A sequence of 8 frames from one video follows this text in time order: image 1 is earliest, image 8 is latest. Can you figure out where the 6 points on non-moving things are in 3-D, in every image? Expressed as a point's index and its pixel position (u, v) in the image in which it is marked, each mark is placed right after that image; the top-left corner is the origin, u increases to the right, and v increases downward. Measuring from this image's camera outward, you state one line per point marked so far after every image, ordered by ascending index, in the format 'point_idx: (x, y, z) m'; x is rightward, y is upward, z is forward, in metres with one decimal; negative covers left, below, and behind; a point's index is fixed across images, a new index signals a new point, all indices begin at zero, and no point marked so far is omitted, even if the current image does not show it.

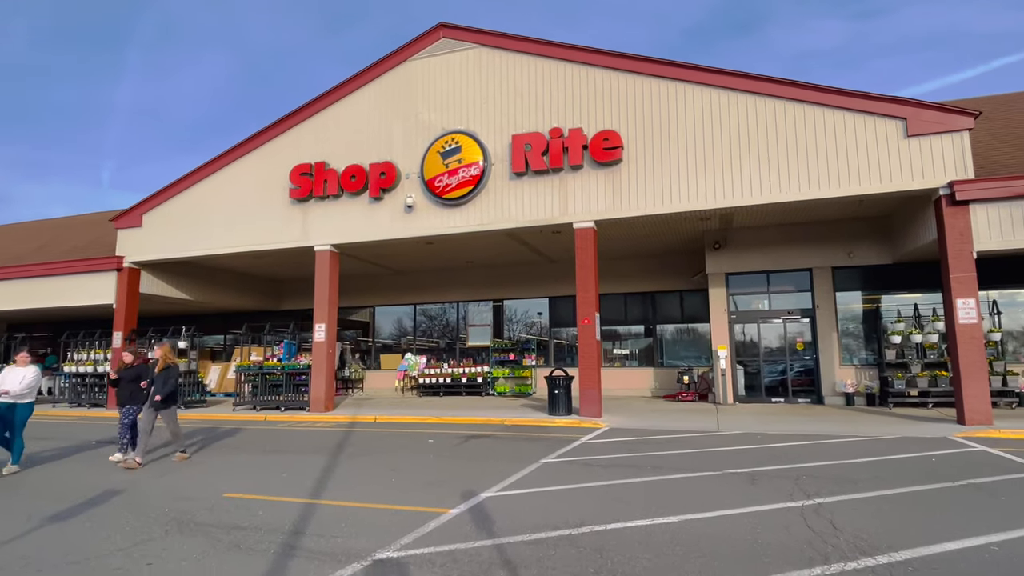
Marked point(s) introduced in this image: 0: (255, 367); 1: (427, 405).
0: (-7.6, -2.4, +17.2) m
1: (-2.5, -3.5, +17.7) m
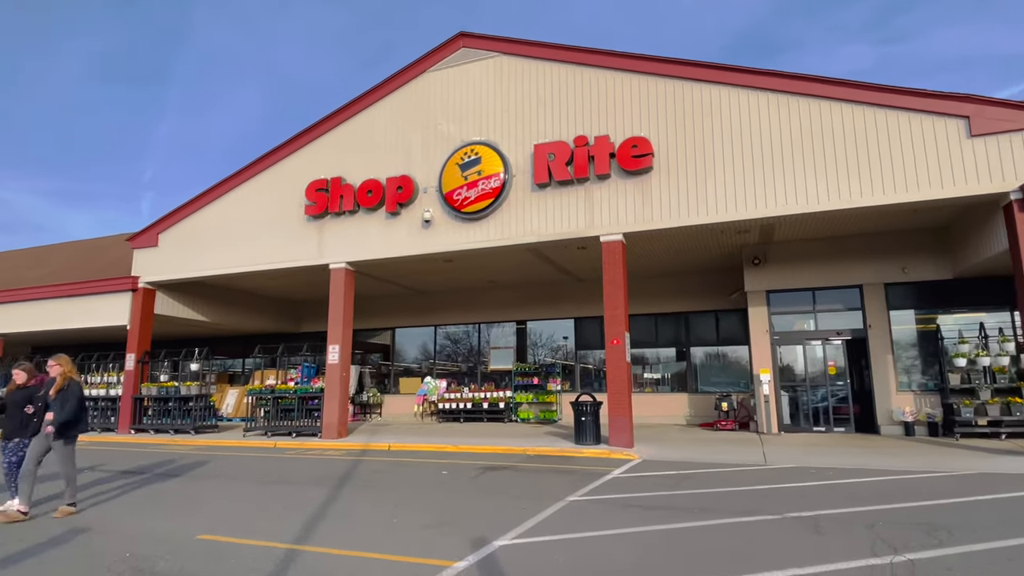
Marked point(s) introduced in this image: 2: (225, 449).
0: (-6.9, -2.9, +16.5) m
1: (-1.8, -4.1, +16.6) m
2: (-7.1, -4.0, +14.6) m
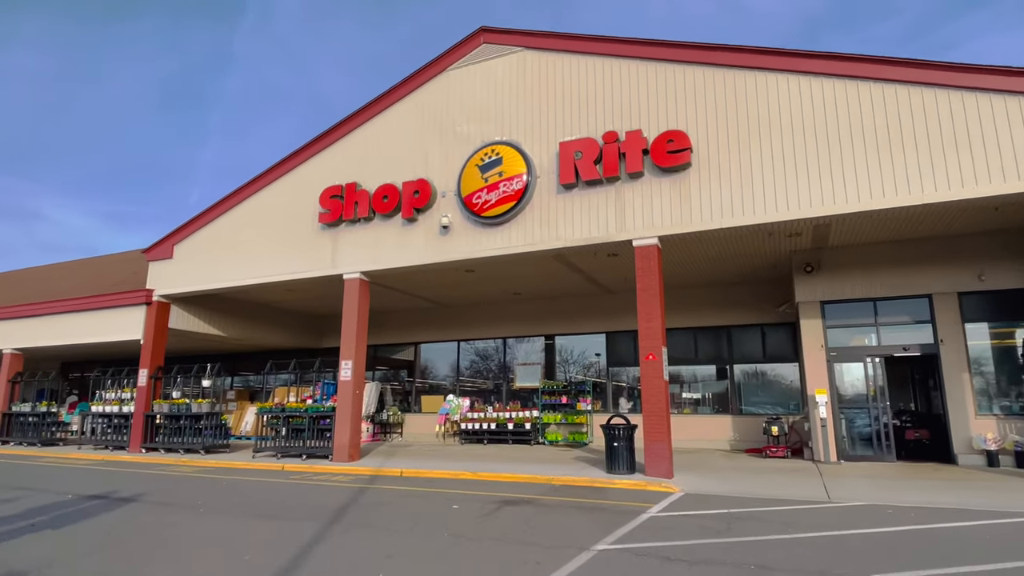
0: (-6.2, -3.3, +15.5) m
1: (-1.2, -4.4, +15.4) m
2: (-6.6, -4.3, +13.6) m
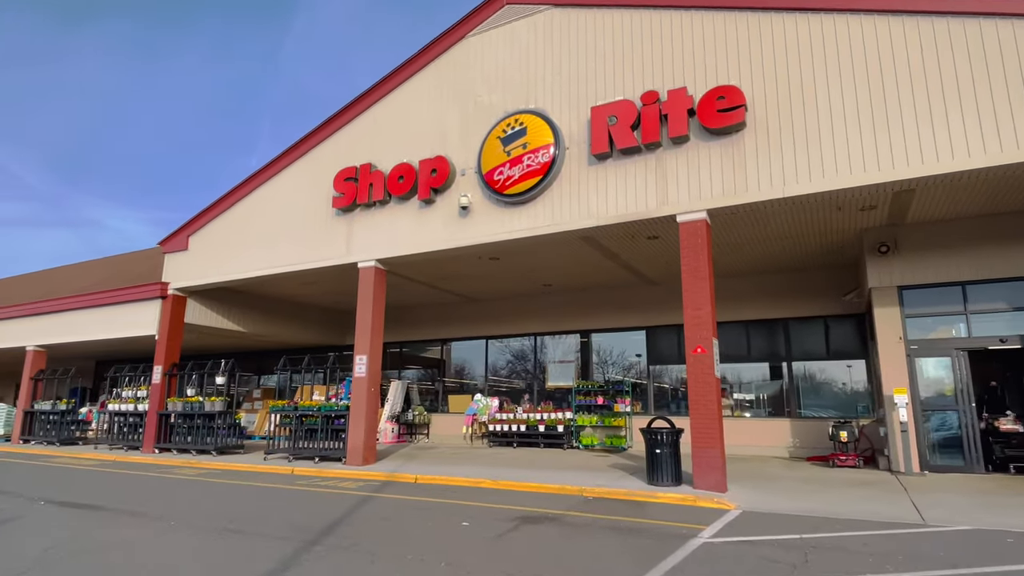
0: (-5.5, -3.0, +14.5) m
1: (-0.5, -4.1, +14.0) m
2: (-6.0, -4.1, +12.6) m
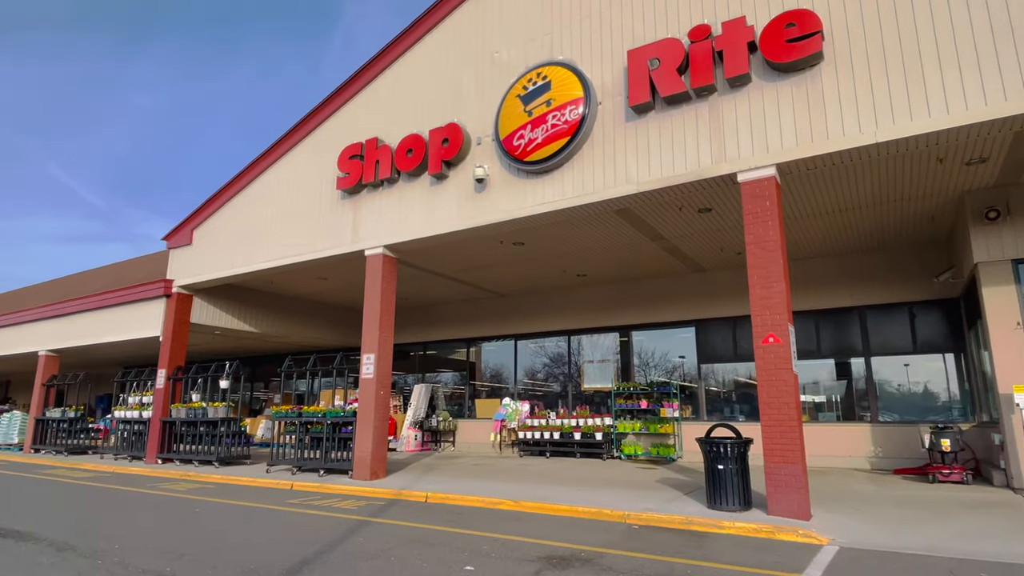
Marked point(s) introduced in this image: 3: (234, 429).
0: (-4.9, -2.8, +13.0) m
1: (+0.2, -3.9, +12.1) m
2: (-5.4, -3.9, +11.1) m
3: (-7.1, -3.6, +15.0) m
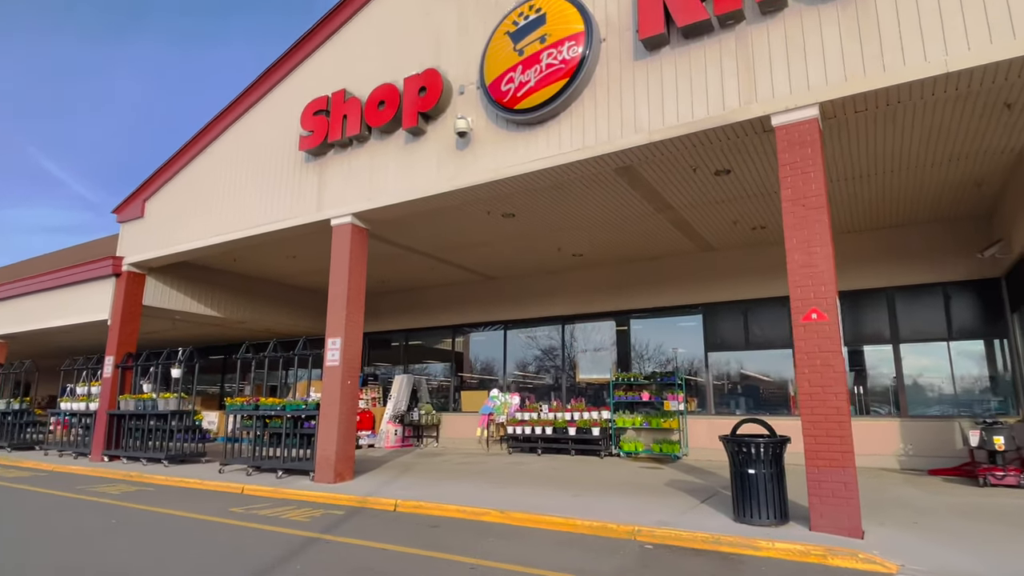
0: (-5.1, -2.3, +11.4) m
1: (-0.1, -3.4, +10.7) m
2: (-5.6, -3.4, +9.5) m
3: (-7.4, -3.1, +13.4) m
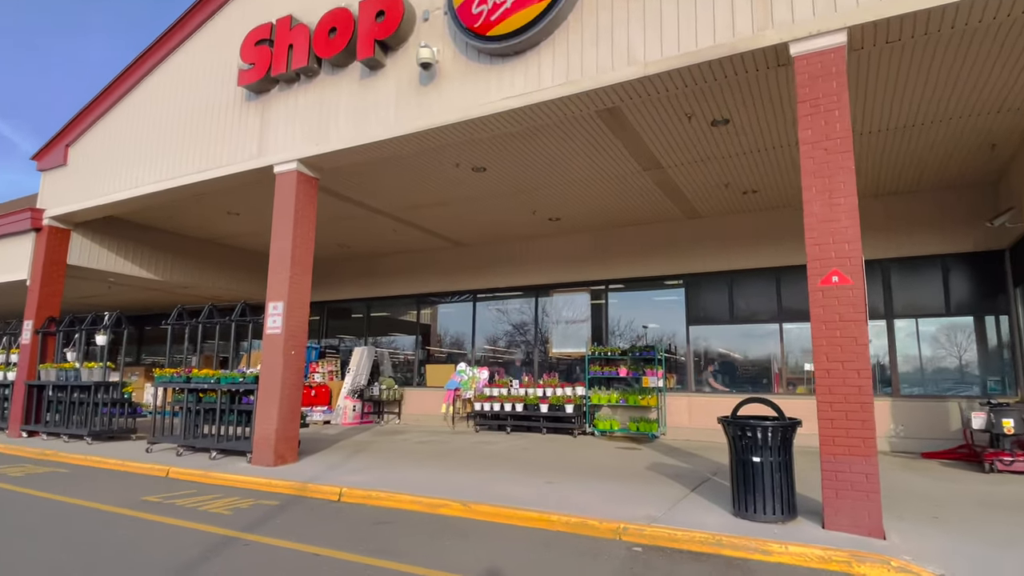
0: (-5.7, -1.6, +10.1) m
1: (-0.6, -2.8, +9.6) m
2: (-6.1, -2.7, +8.2) m
3: (-8.1, -2.2, +12.0) m
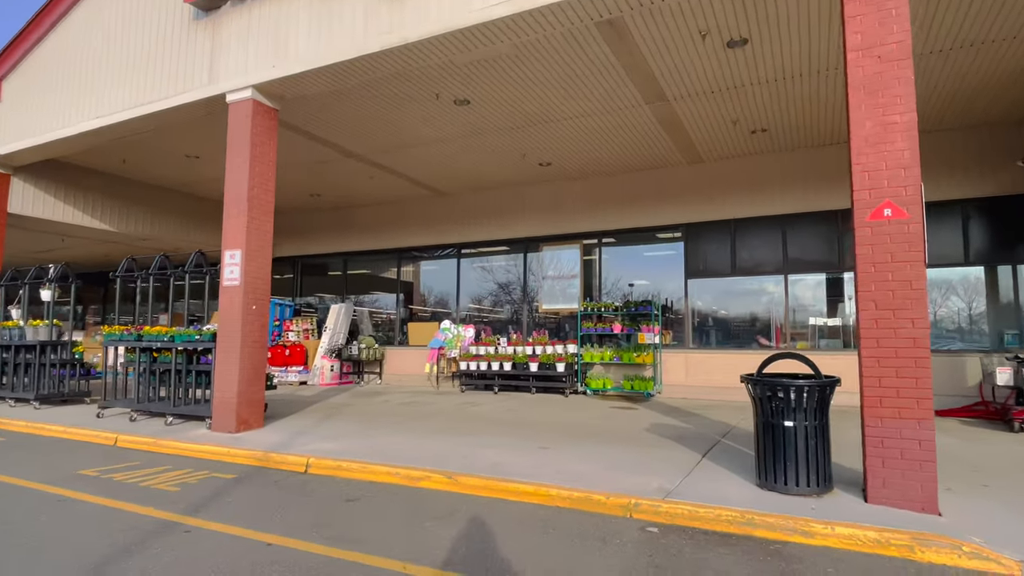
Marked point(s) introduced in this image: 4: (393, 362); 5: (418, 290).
0: (-5.9, -0.8, +9.0) m
1: (-0.8, -2.0, +8.8) m
2: (-6.3, -2.1, +7.3) m
3: (-8.3, -1.3, +11.0) m
4: (-3.1, -2.0, +15.5) m
5: (-2.6, +0.1, +15.8) m
